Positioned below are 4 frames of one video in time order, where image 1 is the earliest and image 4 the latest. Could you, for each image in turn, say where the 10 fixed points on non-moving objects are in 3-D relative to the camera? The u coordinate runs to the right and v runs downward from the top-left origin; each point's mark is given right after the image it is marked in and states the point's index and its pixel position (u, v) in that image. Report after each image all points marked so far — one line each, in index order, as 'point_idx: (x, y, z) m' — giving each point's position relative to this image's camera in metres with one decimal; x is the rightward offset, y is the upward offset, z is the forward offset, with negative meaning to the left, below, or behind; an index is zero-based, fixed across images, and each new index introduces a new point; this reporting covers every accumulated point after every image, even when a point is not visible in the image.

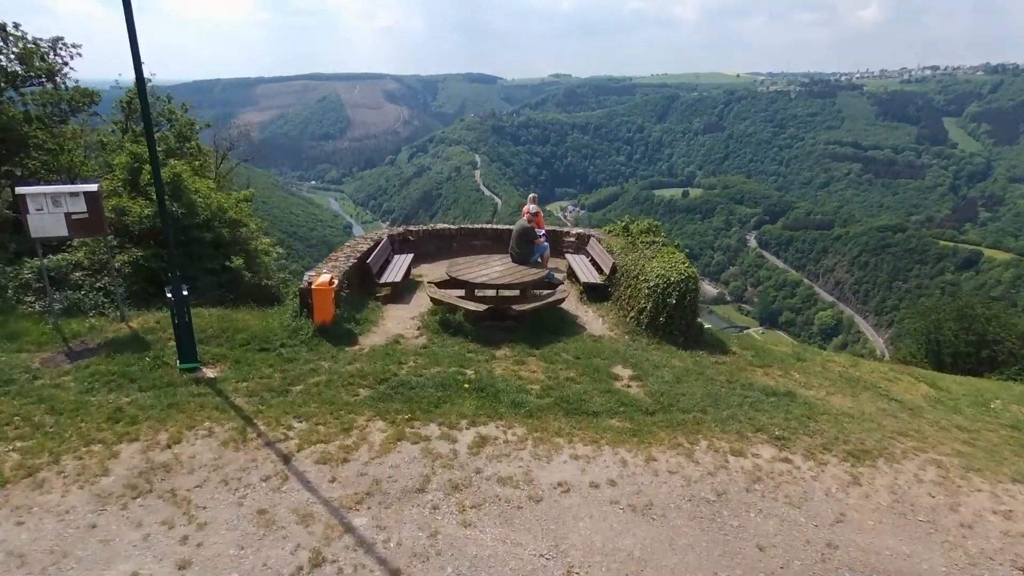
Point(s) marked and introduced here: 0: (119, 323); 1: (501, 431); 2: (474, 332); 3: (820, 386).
0: (-3.2, -0.3, +4.9) m
1: (-0.1, -0.9, +3.7) m
2: (-0.3, -0.4, +5.1) m
3: (+2.4, -0.8, +4.7) m
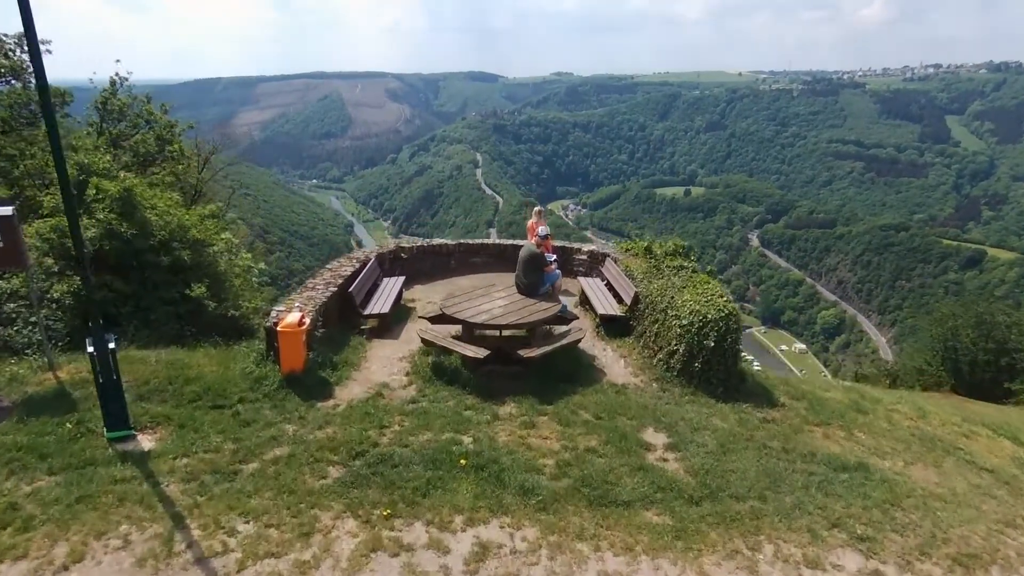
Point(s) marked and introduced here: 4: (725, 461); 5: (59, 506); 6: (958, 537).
0: (-3.1, -0.6, +4.1) m
1: (0.0, -1.1, +2.9) m
2: (-0.3, -0.7, +4.2) m
3: (+2.4, -1.0, +3.9) m
4: (+1.2, -1.0, +3.5) m
5: (-2.1, -1.0, +2.9) m
6: (+2.3, -1.3, +3.1) m
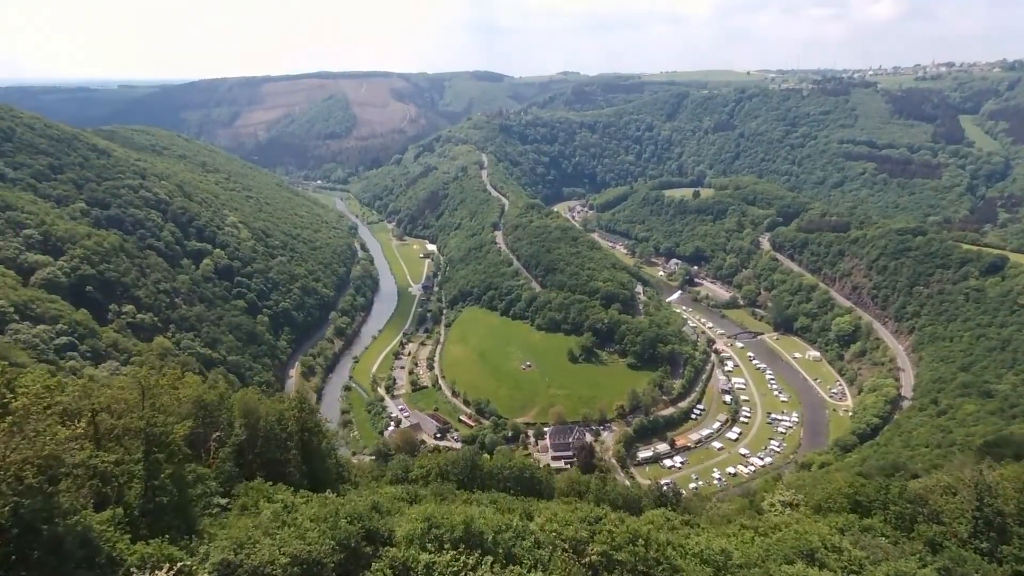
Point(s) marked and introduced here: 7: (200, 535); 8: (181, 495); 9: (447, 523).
0: (-3.0, -3.7, -3.3) m
1: (+0.1, -4.3, -4.5) m
2: (-0.1, -3.8, -3.2) m
3: (+2.6, -4.2, -3.5) m
4: (+1.3, -4.2, -3.9) m
5: (-2.0, -4.2, -4.5) m
6: (+2.4, -4.4, -4.3) m
7: (-8.4, -6.6, +16.4) m
8: (-9.3, -5.8, +17.1) m
9: (-1.8, -6.5, +17.0) m
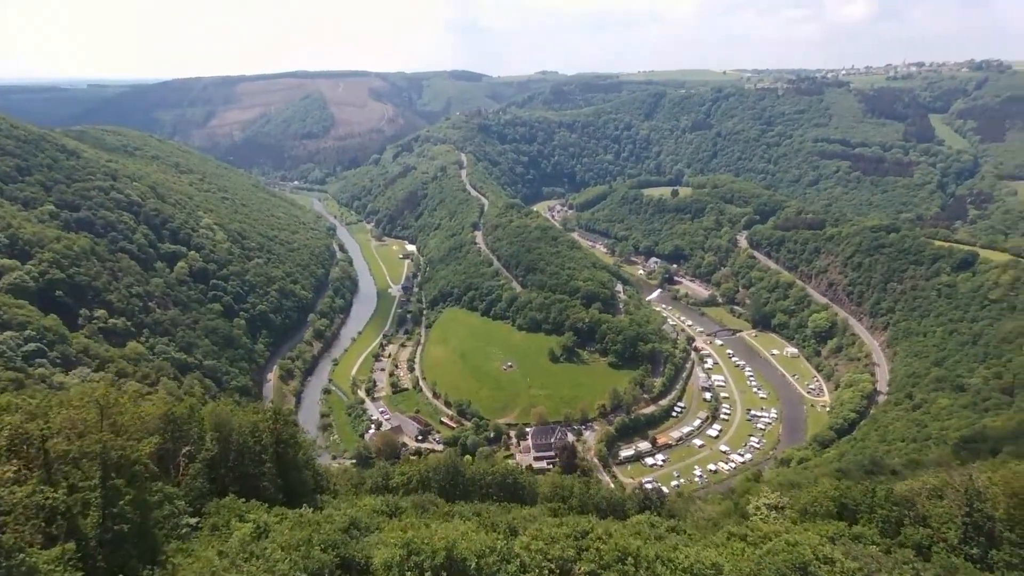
0: (-2.8, -4.1, -4.2) m
1: (+0.3, -4.6, -5.4) m
2: (+0.1, -4.1, -4.0) m
3: (+2.8, -4.5, -4.3) m
4: (+1.5, -4.5, -4.7) m
5: (-1.8, -4.5, -5.4) m
6: (+2.6, -4.7, -5.1) m
7: (-8.8, -7.0, +15.3) m
8: (-9.7, -6.1, +15.9) m
9: (-2.2, -6.8, +16.1) m
